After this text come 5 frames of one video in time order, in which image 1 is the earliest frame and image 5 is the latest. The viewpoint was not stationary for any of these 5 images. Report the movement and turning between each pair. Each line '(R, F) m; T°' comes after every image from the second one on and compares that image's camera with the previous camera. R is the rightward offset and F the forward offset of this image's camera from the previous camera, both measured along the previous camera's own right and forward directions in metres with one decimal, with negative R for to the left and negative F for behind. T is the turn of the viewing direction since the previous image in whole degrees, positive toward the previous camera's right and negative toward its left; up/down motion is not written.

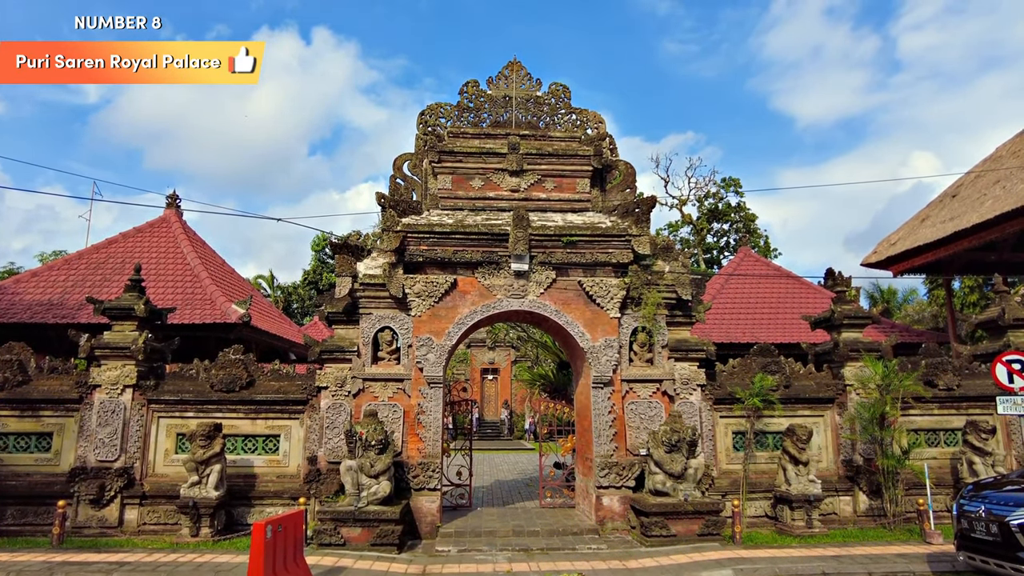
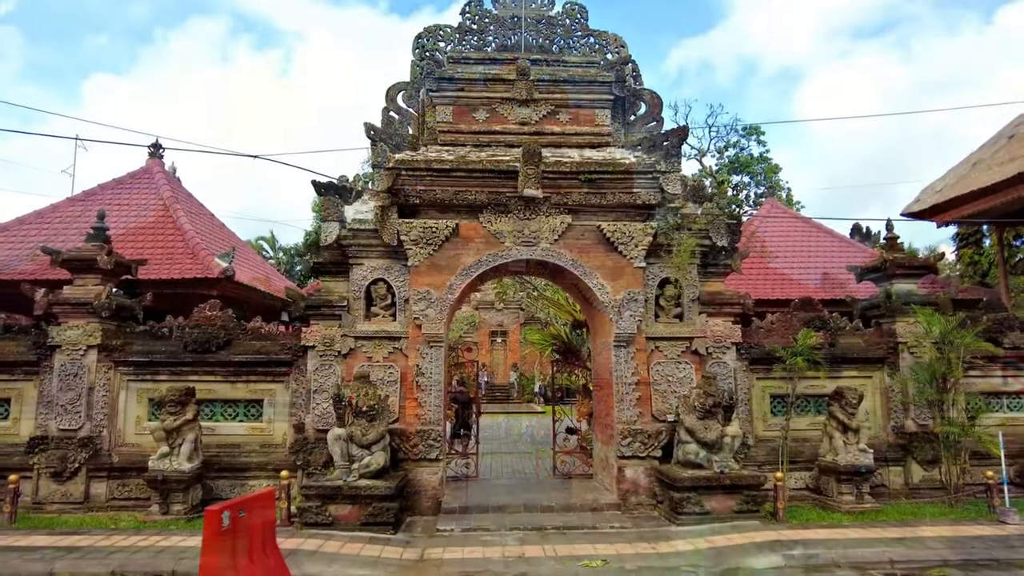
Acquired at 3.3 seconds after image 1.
(0.0, +1.1) m; -1°
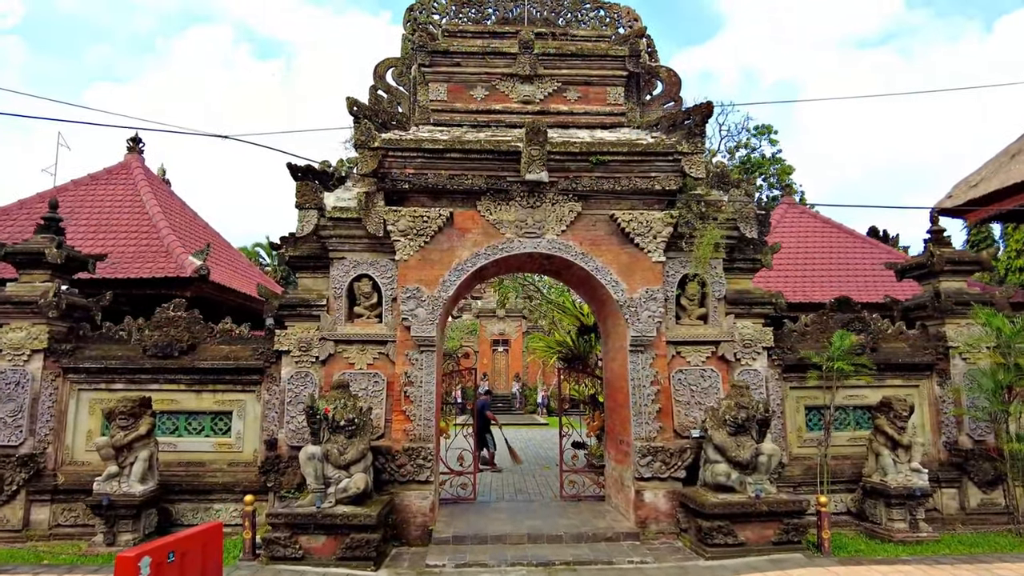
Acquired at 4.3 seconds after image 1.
(0.0, +0.9) m; 0°
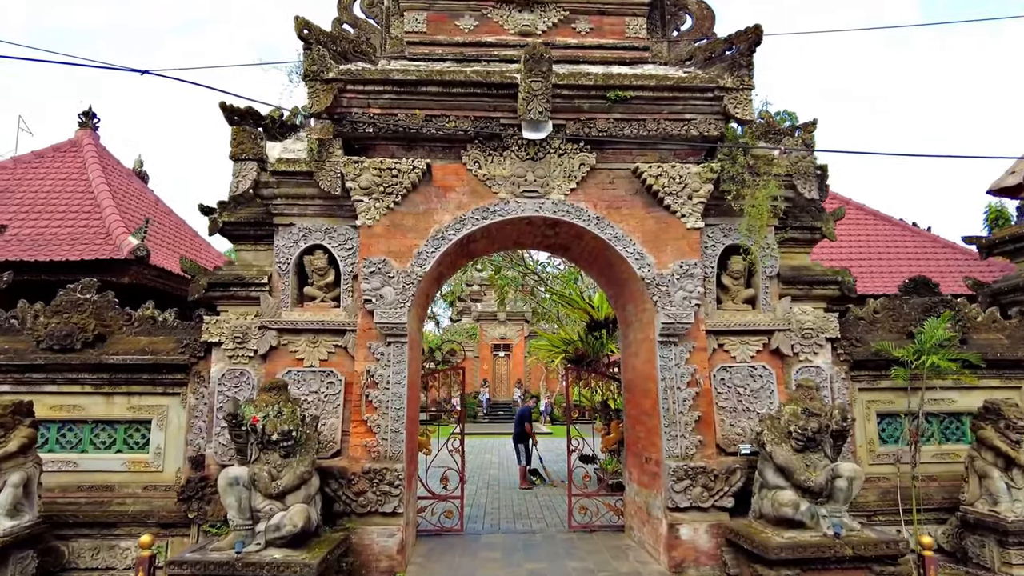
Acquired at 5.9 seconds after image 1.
(+0.1, +1.5) m; 0°
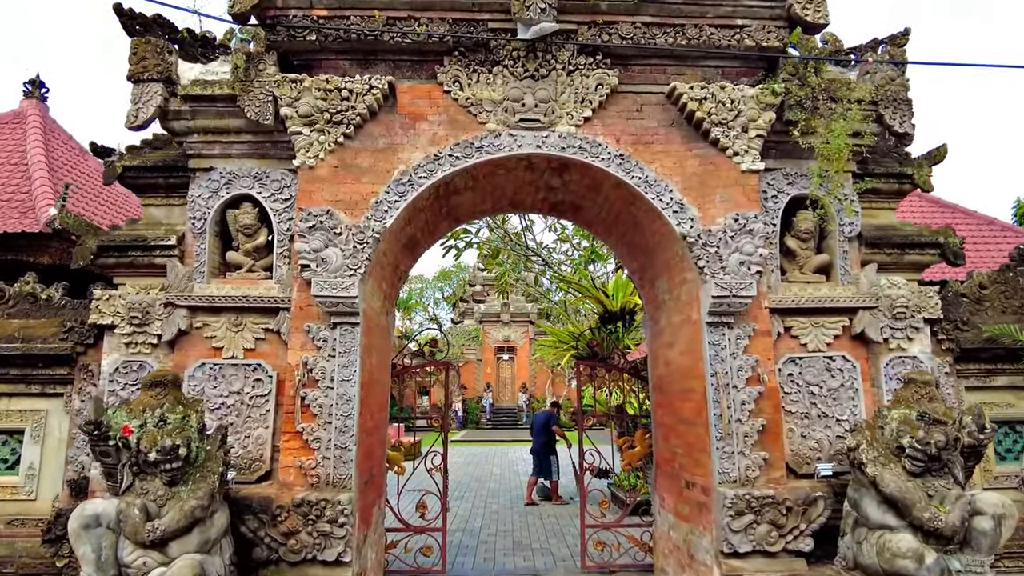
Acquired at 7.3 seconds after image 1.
(+0.1, +1.4) m; -1°
